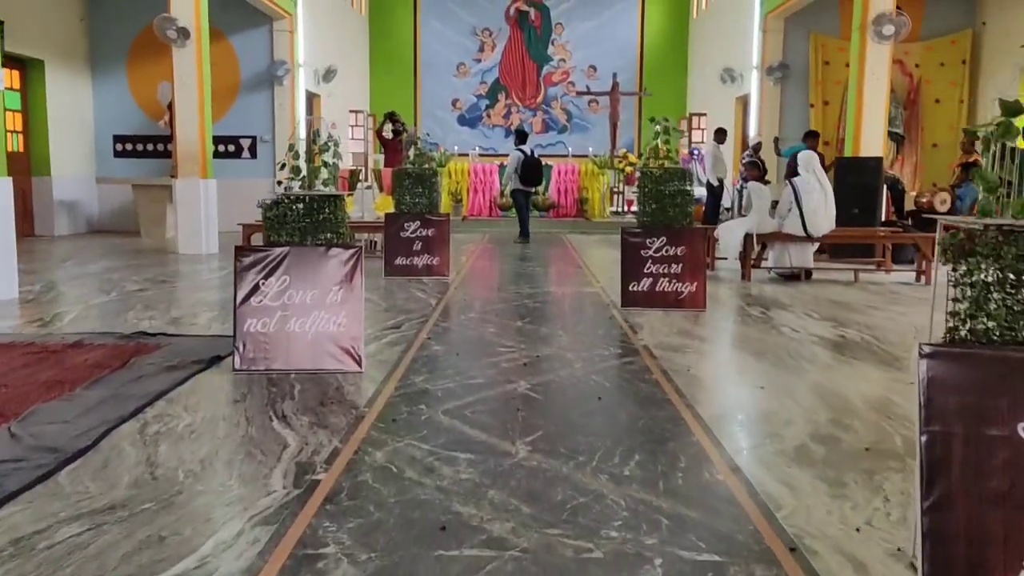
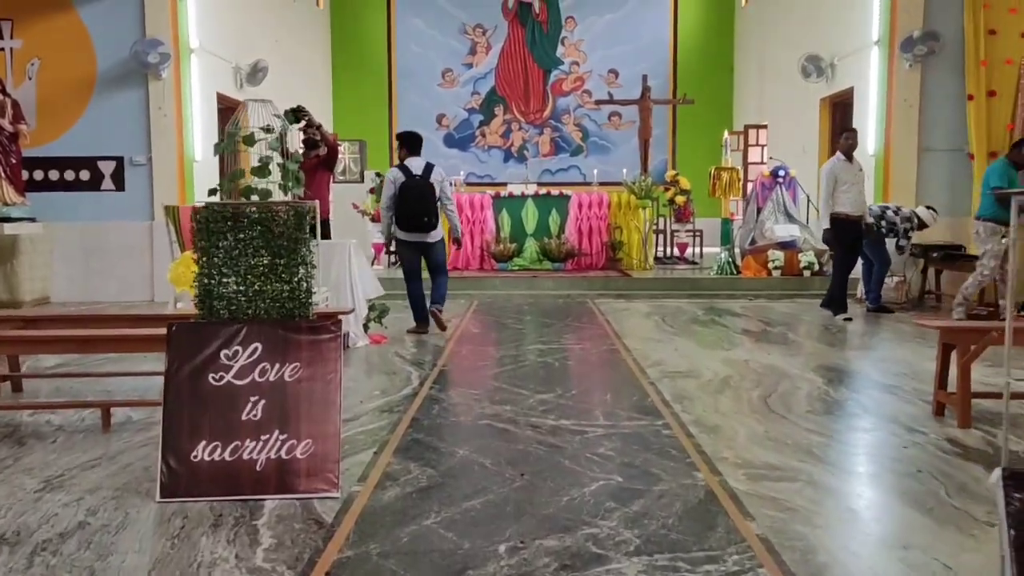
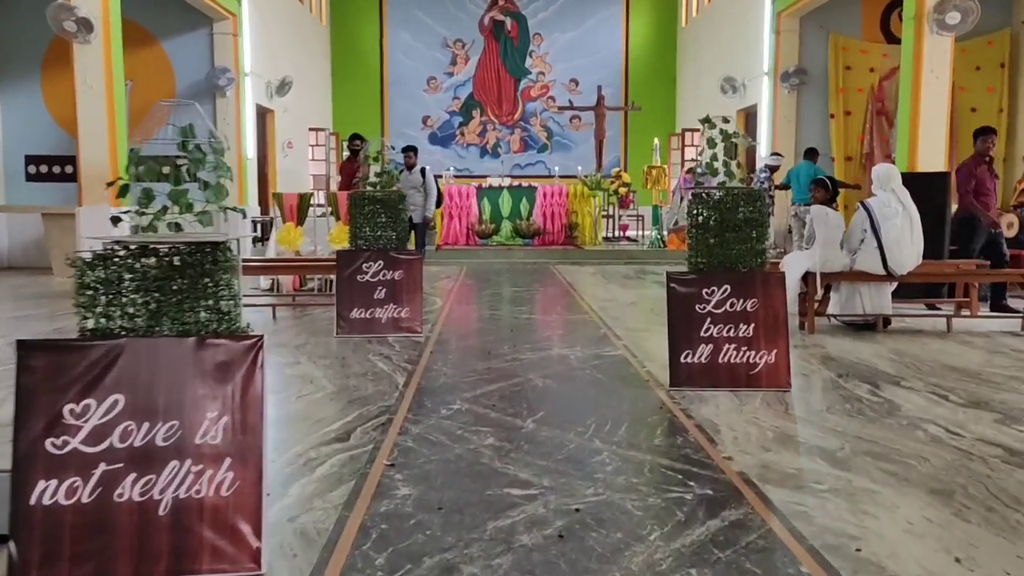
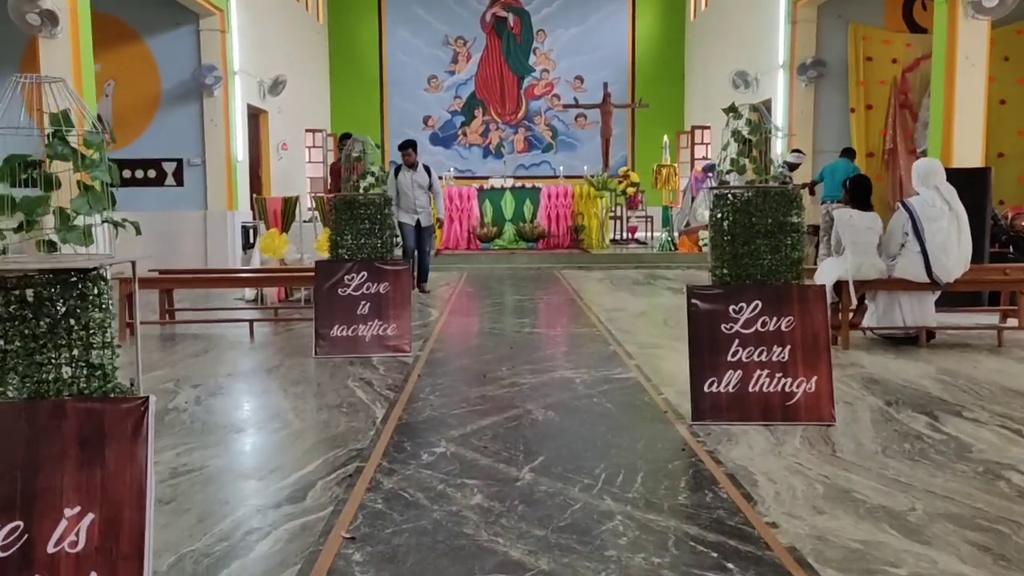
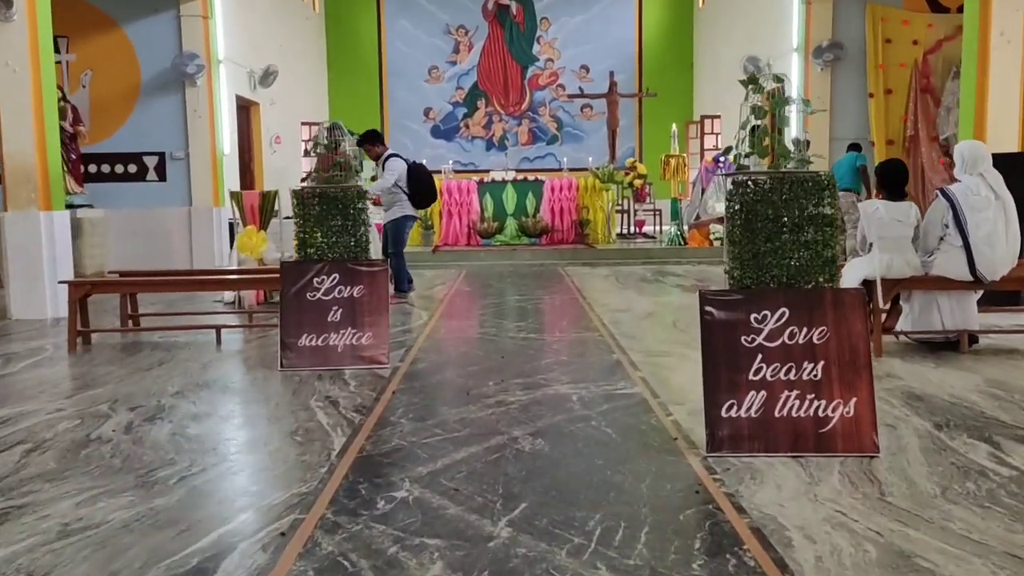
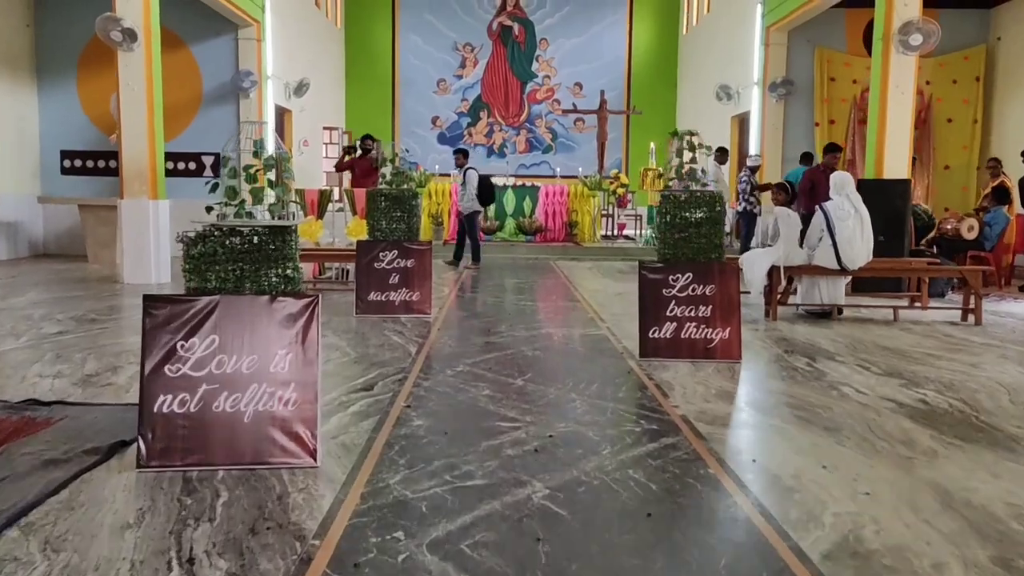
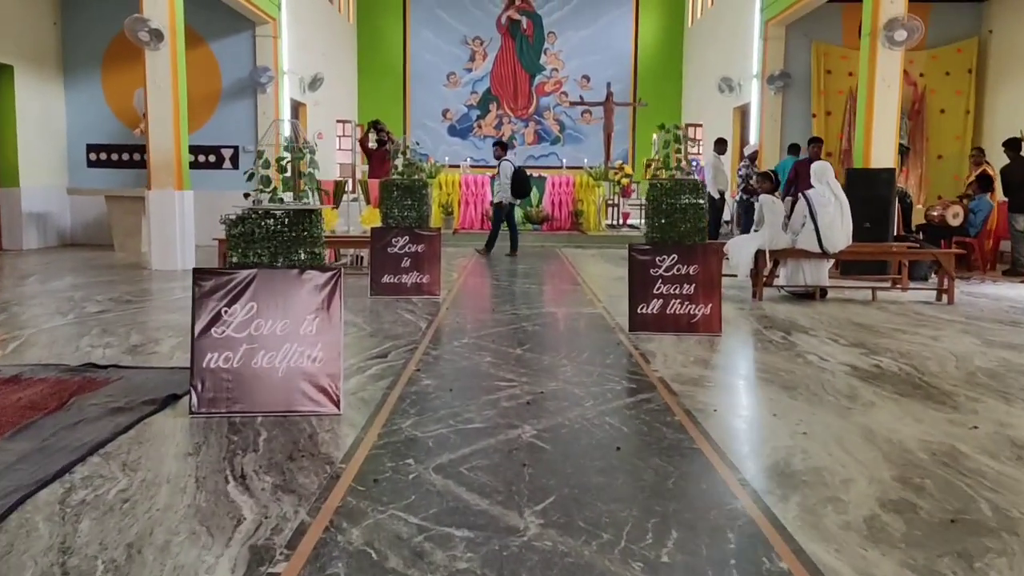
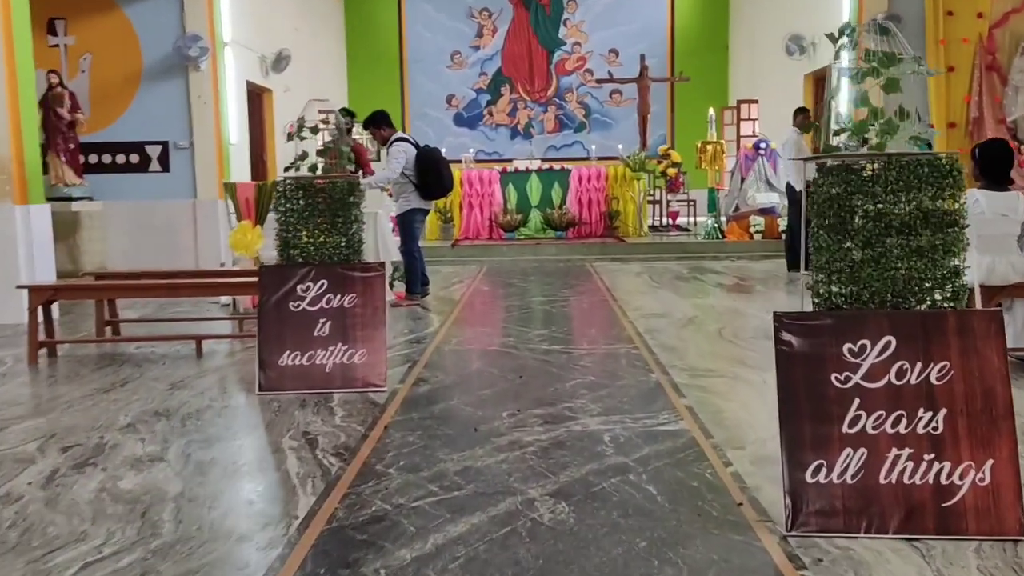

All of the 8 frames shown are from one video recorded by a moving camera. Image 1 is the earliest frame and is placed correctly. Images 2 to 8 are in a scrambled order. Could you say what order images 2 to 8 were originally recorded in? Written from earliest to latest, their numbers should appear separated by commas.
7, 6, 3, 4, 5, 8, 2
